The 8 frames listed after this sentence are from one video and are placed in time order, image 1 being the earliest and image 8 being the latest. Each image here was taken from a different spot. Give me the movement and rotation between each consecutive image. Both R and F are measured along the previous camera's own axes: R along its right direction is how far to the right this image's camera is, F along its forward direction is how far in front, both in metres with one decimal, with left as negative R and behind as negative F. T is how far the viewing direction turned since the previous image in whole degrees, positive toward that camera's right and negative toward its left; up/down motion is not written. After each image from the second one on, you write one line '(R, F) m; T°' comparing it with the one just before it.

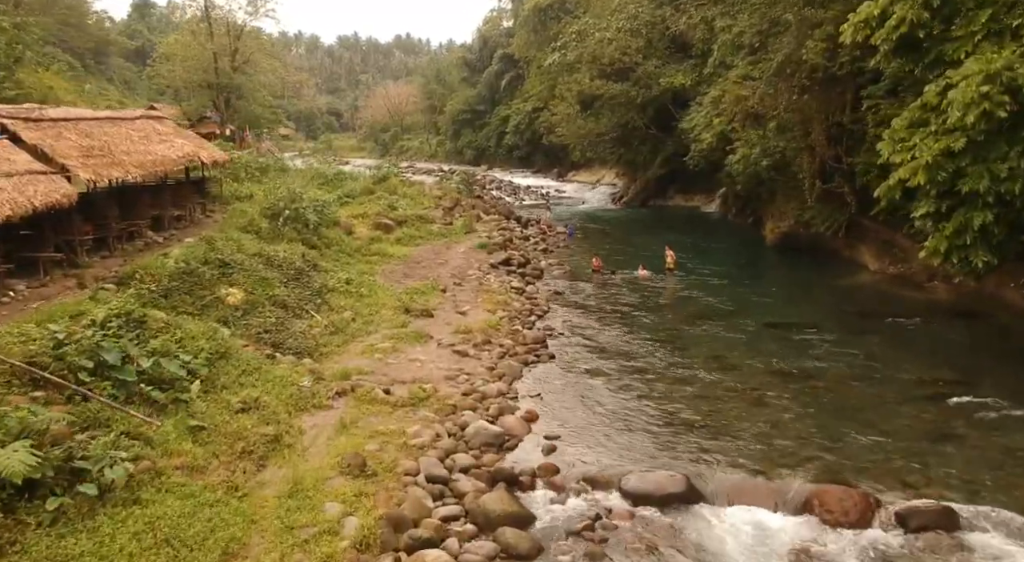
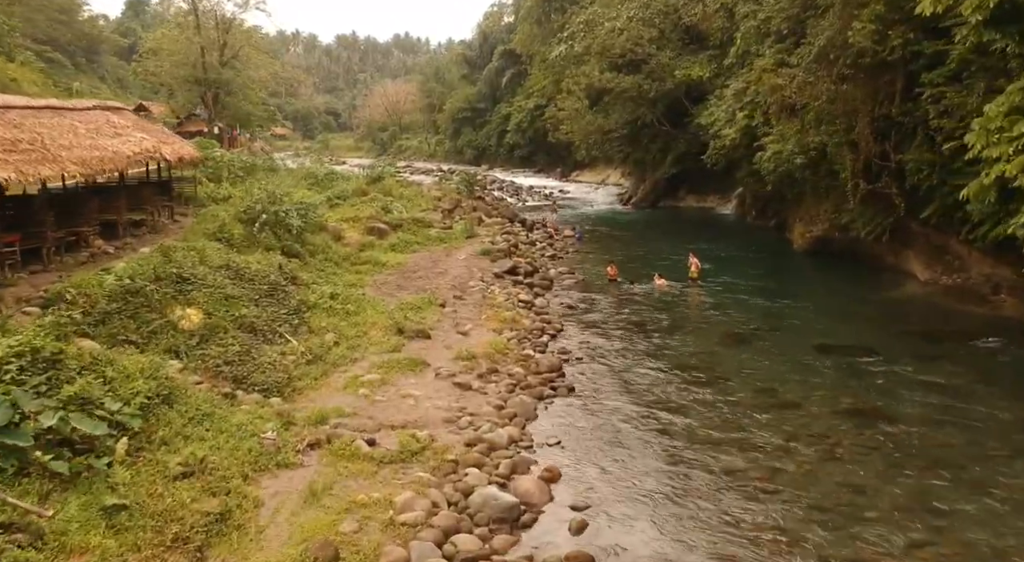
(-0.2, +2.1) m; 0°
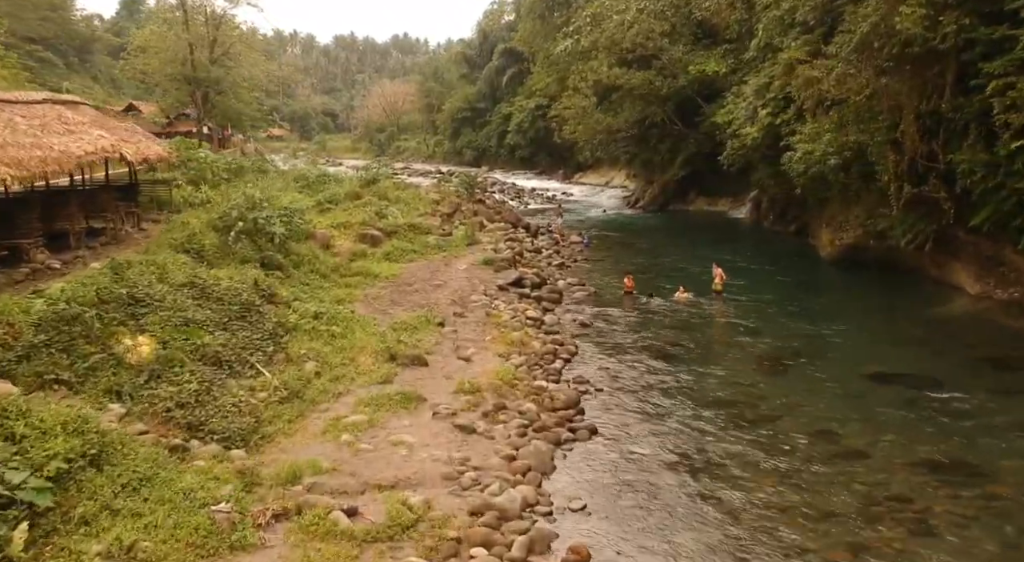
(-0.1, +1.7) m; 0°
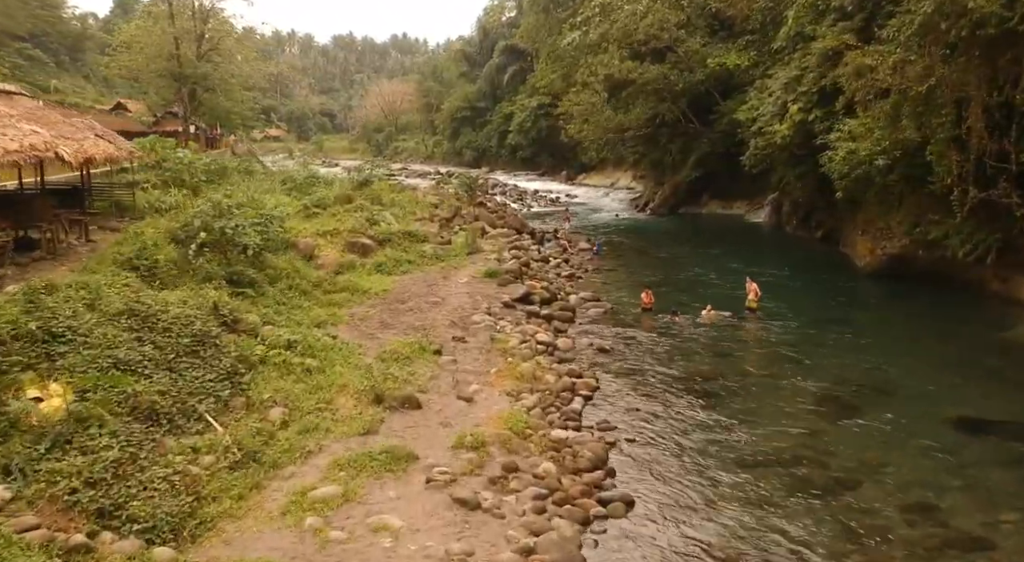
(-0.1, +2.0) m; 0°
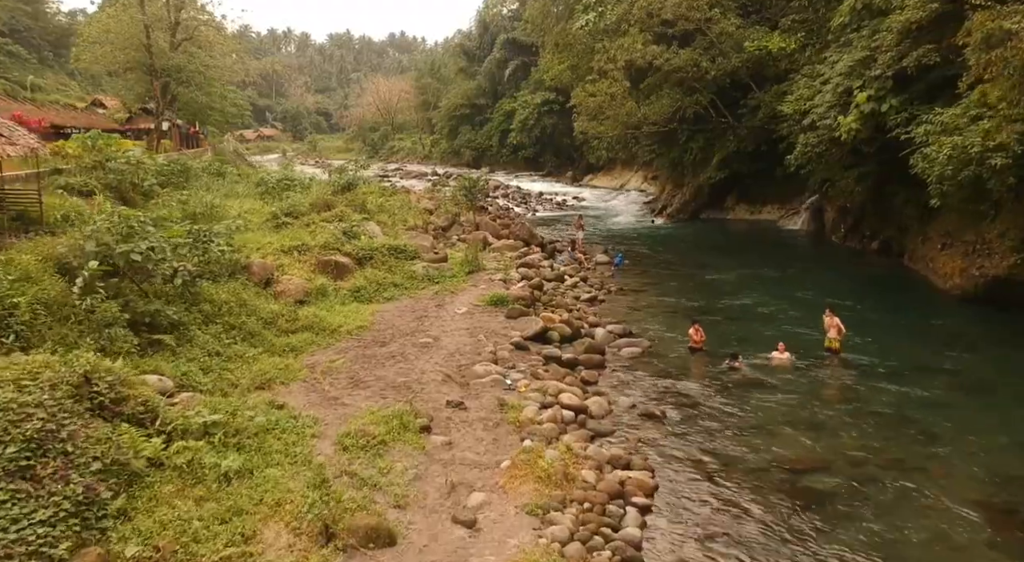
(-0.2, +3.4) m; 0°
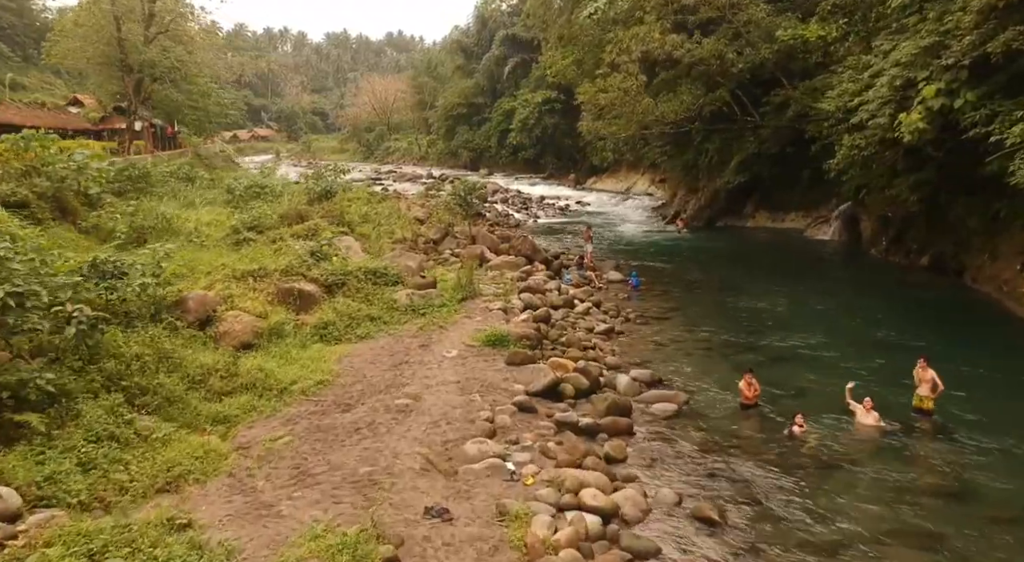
(0.0, +2.6) m; 0°
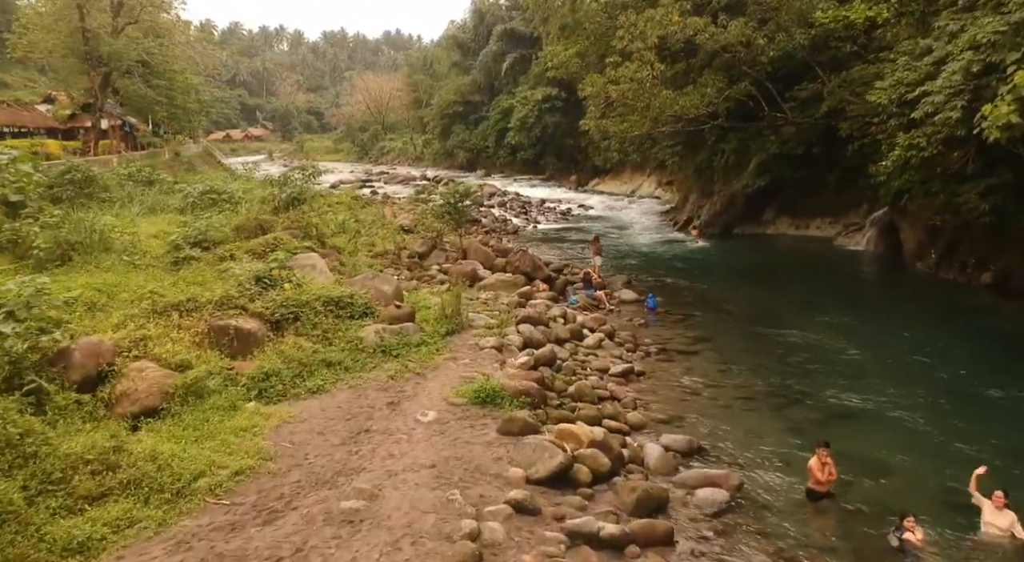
(0.0, +2.5) m; 0°
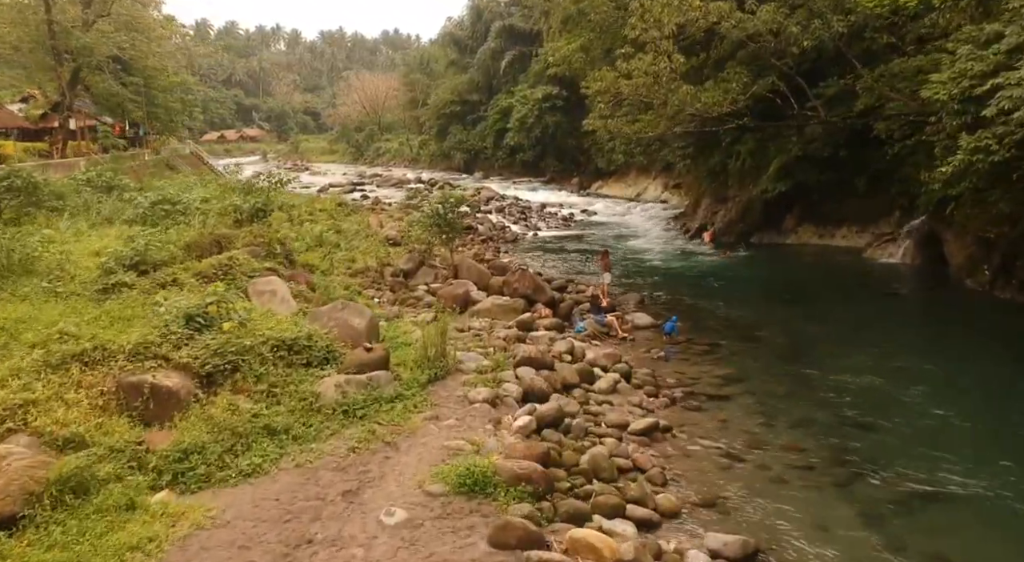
(0.0, +2.1) m; 0°
